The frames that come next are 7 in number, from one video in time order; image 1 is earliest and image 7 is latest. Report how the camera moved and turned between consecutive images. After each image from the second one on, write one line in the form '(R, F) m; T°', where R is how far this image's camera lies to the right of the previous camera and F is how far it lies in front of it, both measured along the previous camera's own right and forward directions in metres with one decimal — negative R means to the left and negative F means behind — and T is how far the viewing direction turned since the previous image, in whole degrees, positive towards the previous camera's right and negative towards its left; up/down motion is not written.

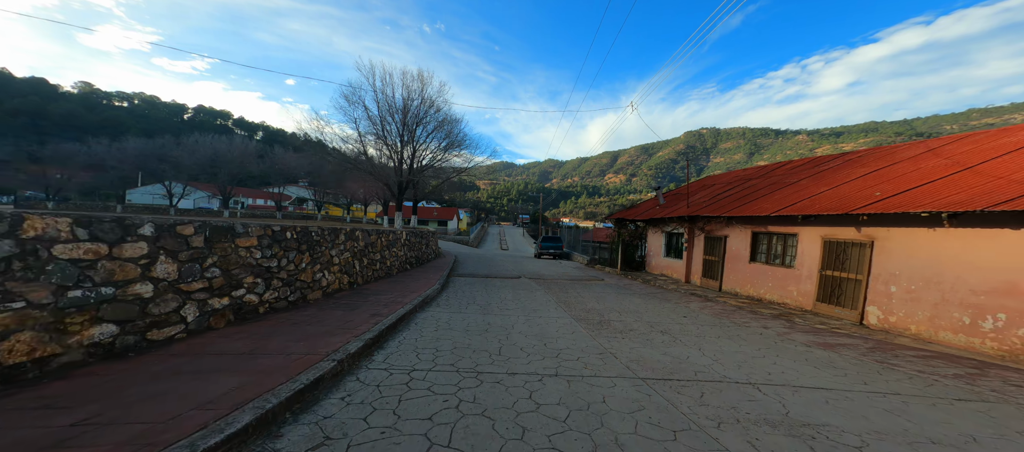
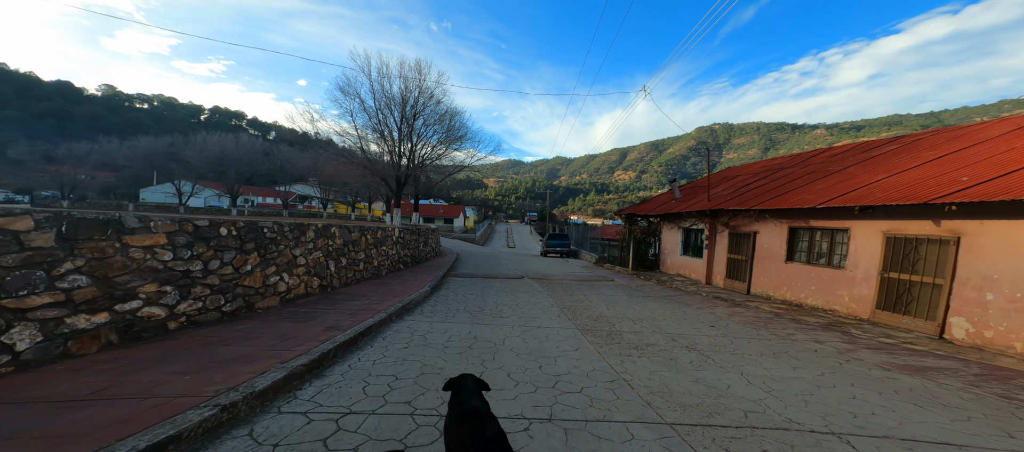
(+0.3, +1.0) m; -2°
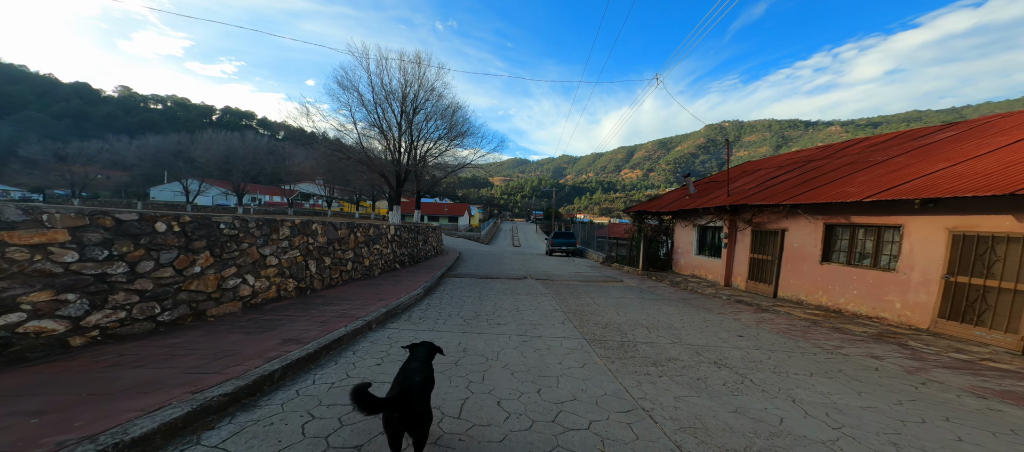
(+0.1, +0.7) m; -1°
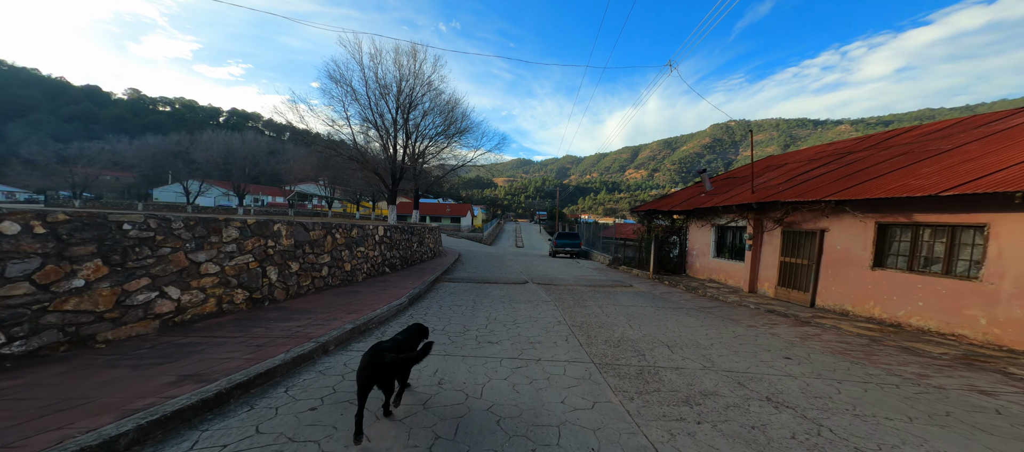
(+0.1, +0.9) m; -1°
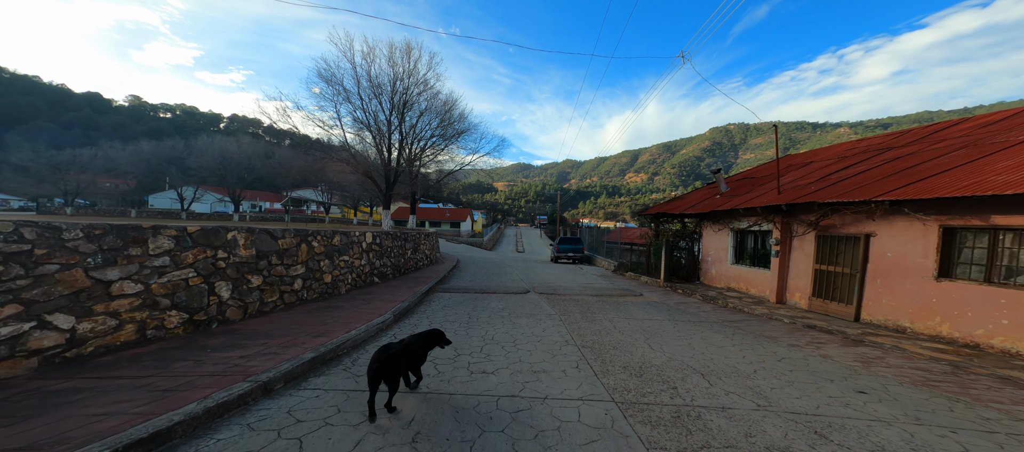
(0.0, +0.8) m; 0°
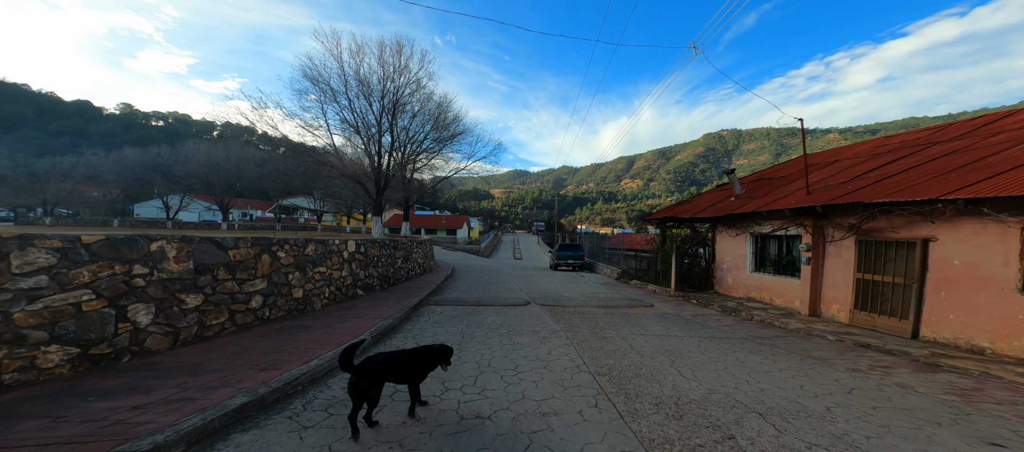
(-0.1, +0.9) m; +1°
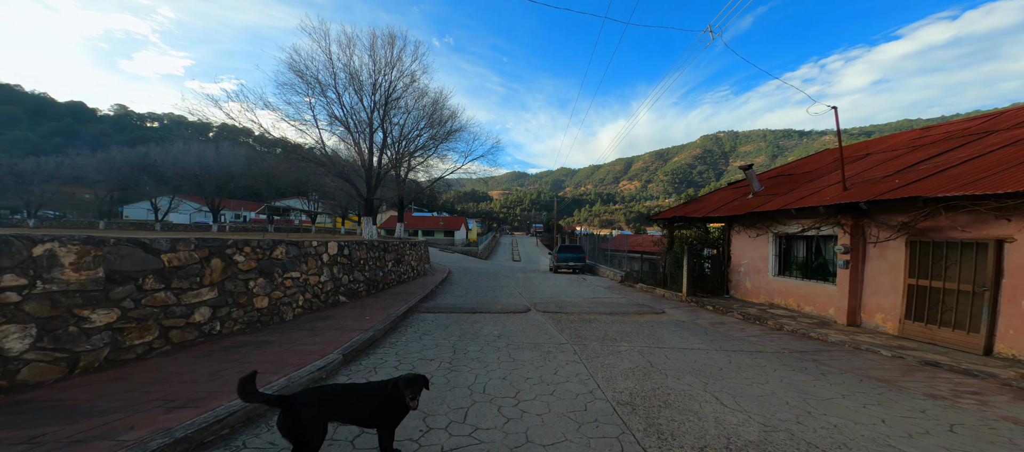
(0.0, +0.8) m; 0°
